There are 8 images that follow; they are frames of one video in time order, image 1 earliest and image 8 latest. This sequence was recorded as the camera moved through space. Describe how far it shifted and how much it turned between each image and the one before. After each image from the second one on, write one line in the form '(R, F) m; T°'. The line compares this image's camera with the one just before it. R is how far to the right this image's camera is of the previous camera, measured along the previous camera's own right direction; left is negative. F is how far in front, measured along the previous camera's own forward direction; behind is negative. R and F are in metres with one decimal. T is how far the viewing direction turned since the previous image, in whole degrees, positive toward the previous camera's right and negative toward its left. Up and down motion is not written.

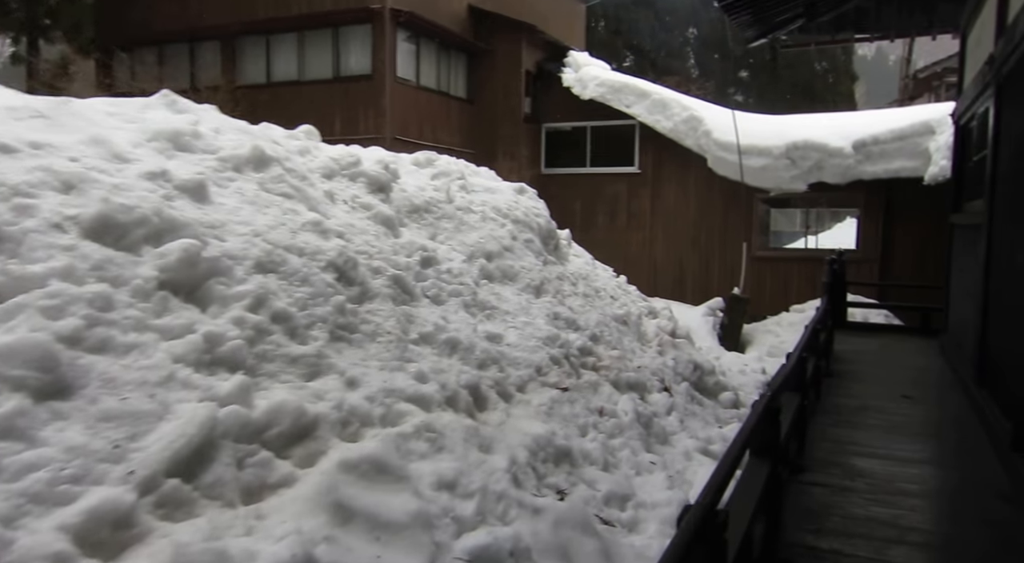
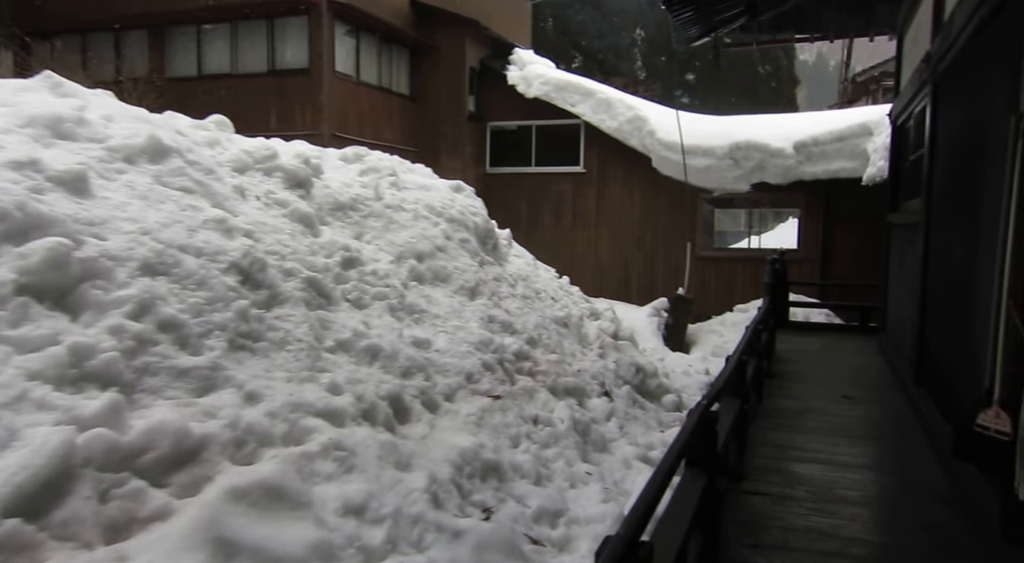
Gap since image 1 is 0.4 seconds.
(+0.2, +0.3) m; +4°
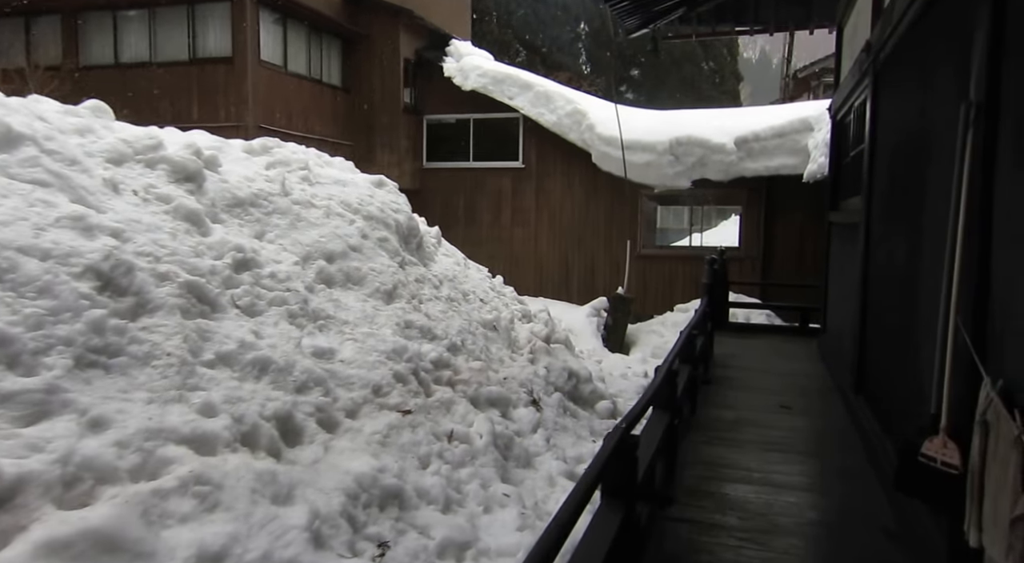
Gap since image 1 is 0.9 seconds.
(+0.2, +0.4) m; +4°
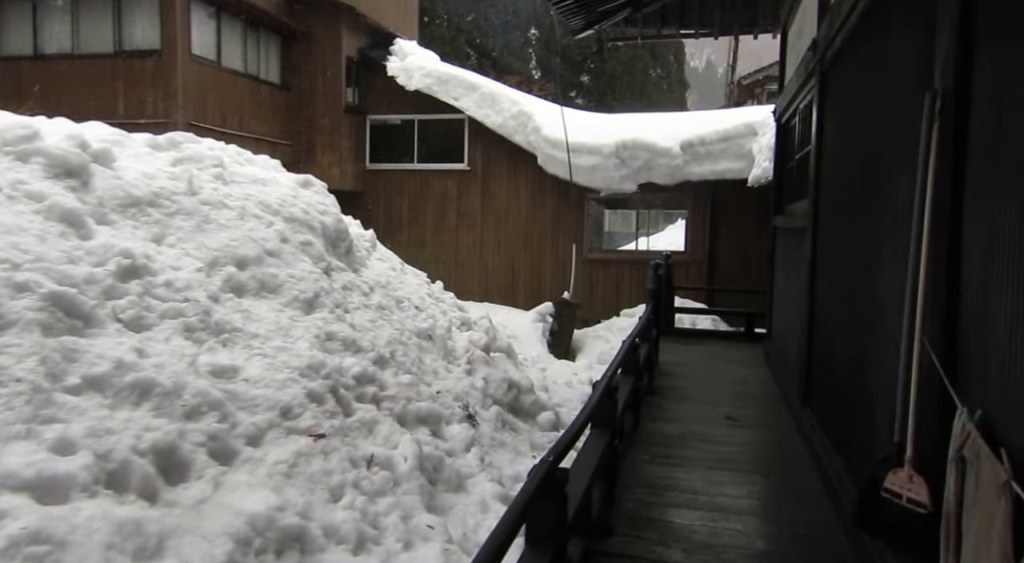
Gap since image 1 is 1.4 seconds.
(+0.1, +0.4) m; +4°
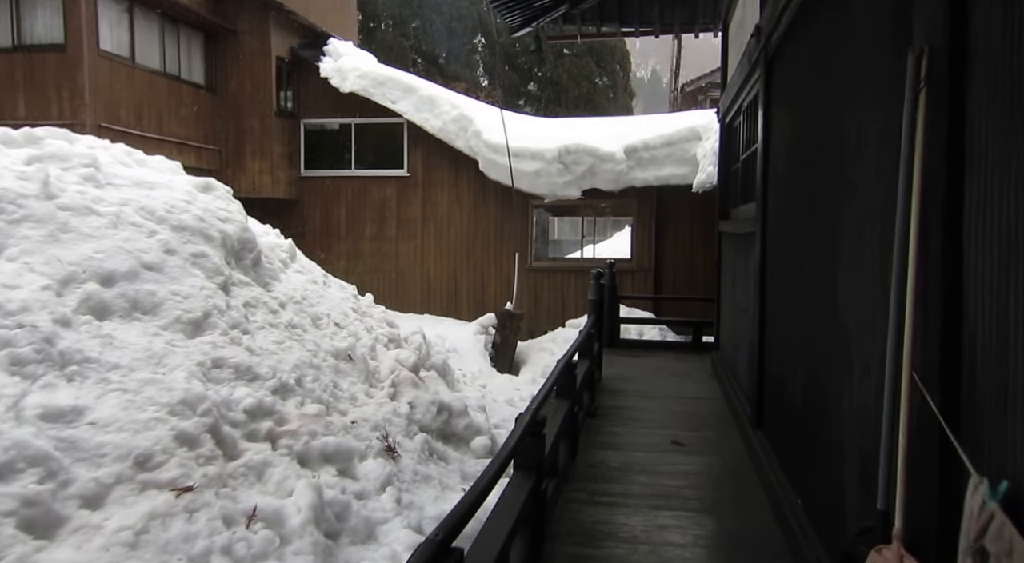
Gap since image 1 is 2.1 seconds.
(+0.2, +0.5) m; +4°
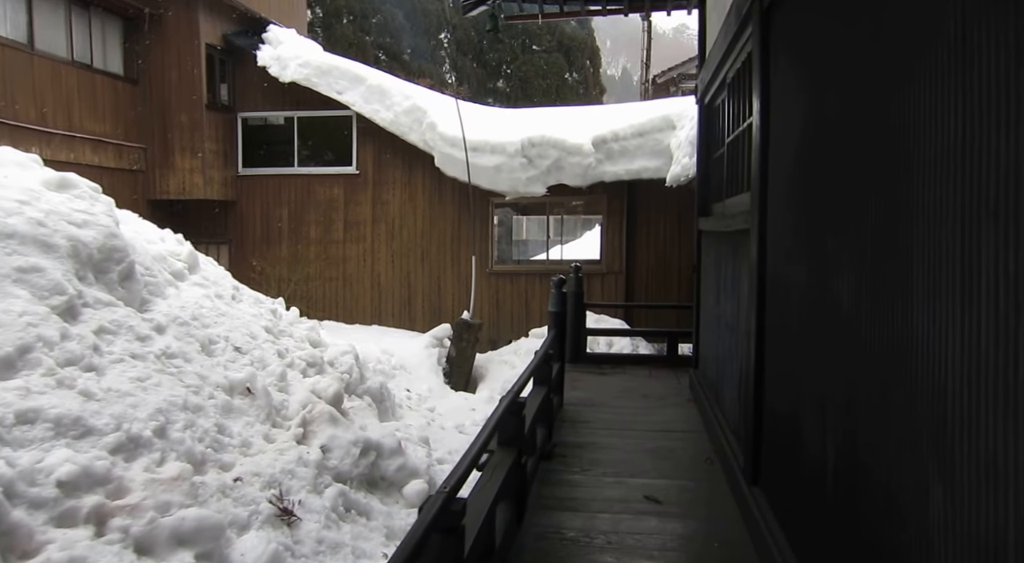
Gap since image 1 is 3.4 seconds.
(+0.3, +1.0) m; +2°
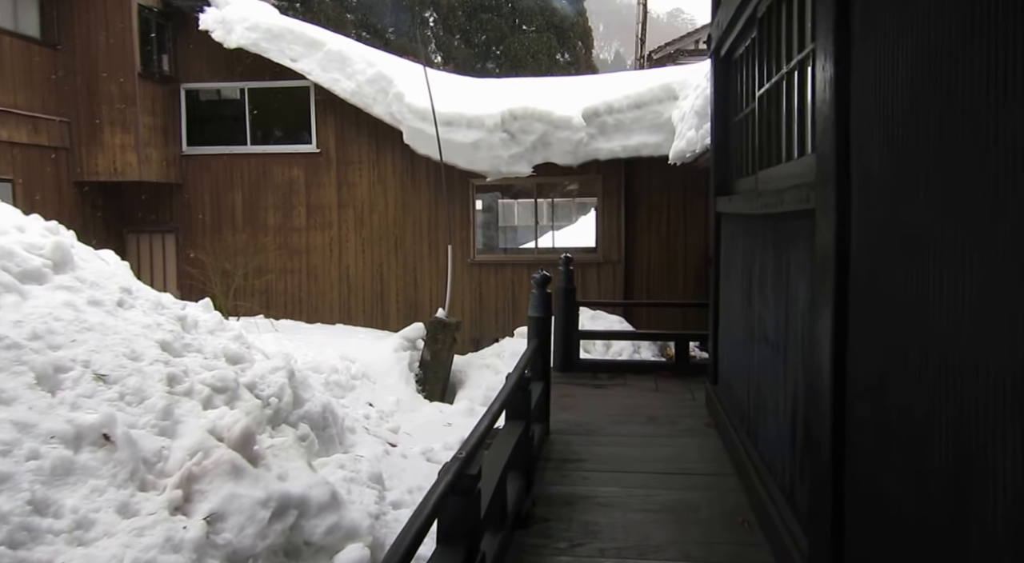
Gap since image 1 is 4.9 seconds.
(+0.2, +1.3) m; 0°
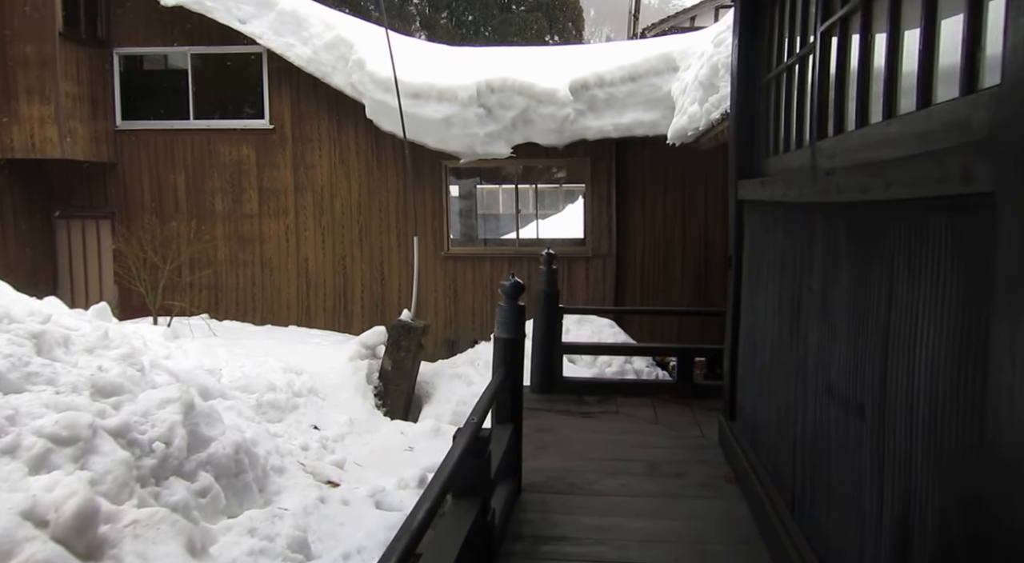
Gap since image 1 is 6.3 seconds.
(+0.1, +1.2) m; +1°
